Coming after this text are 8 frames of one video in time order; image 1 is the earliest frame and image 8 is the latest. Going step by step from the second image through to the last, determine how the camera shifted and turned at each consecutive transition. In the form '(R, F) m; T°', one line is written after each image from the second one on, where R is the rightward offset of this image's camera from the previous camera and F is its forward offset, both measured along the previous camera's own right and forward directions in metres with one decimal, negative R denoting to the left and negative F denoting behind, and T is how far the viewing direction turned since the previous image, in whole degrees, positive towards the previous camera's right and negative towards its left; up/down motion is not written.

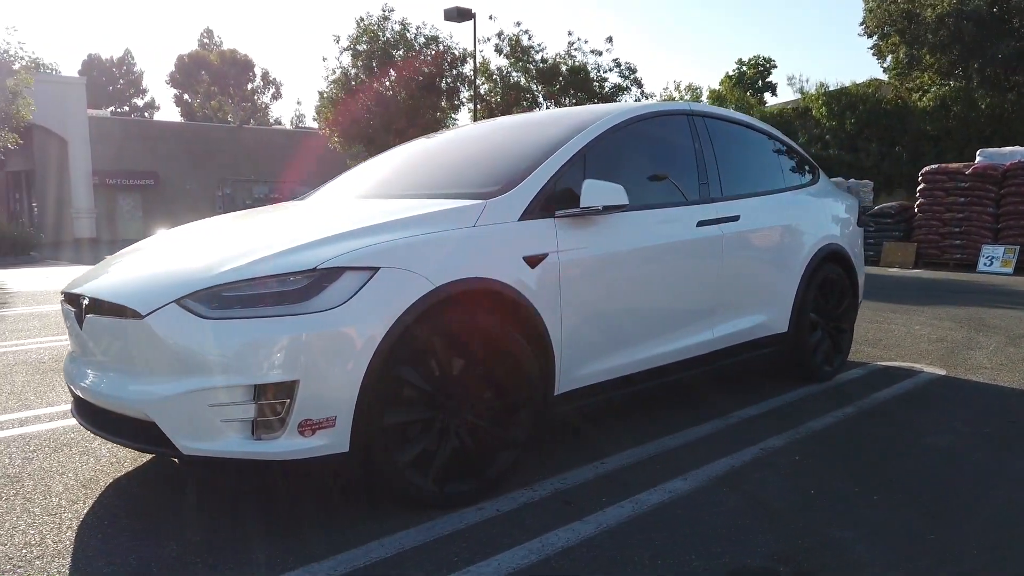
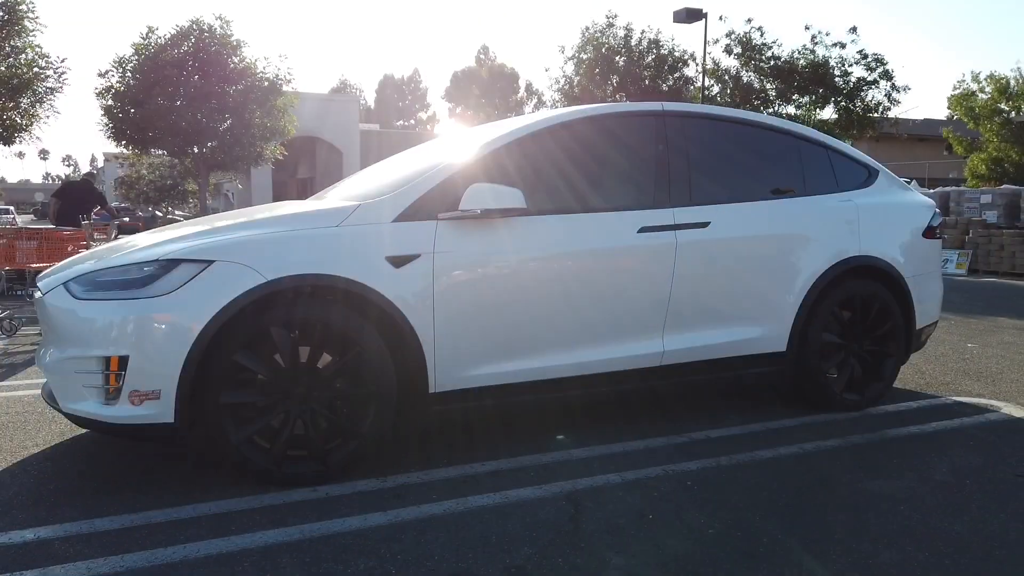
(+1.0, +0.1) m; -7°
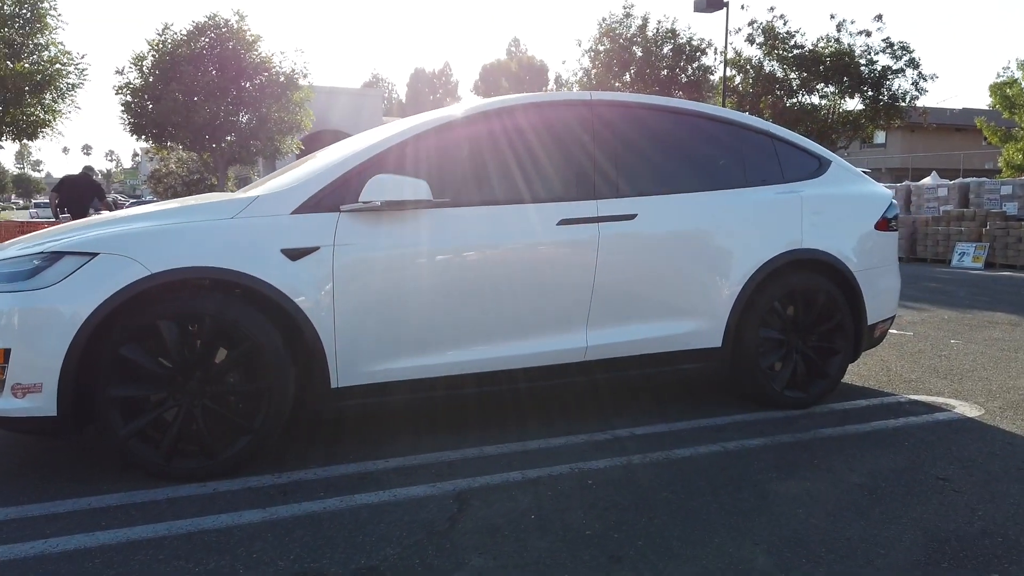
(+0.6, +0.1) m; -2°
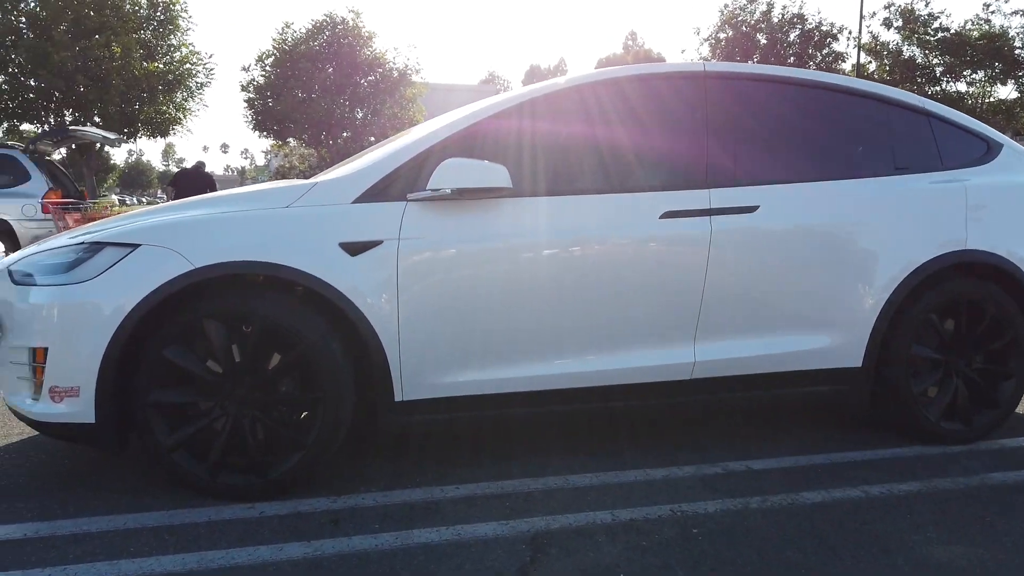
(+0.1, +0.5) m; -8°
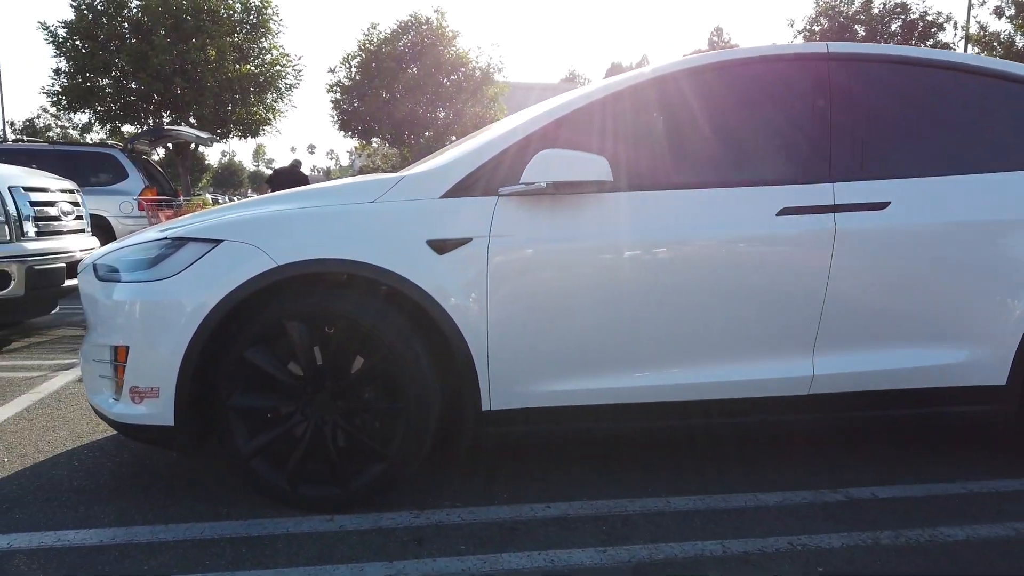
(-0.1, +0.2) m; -6°
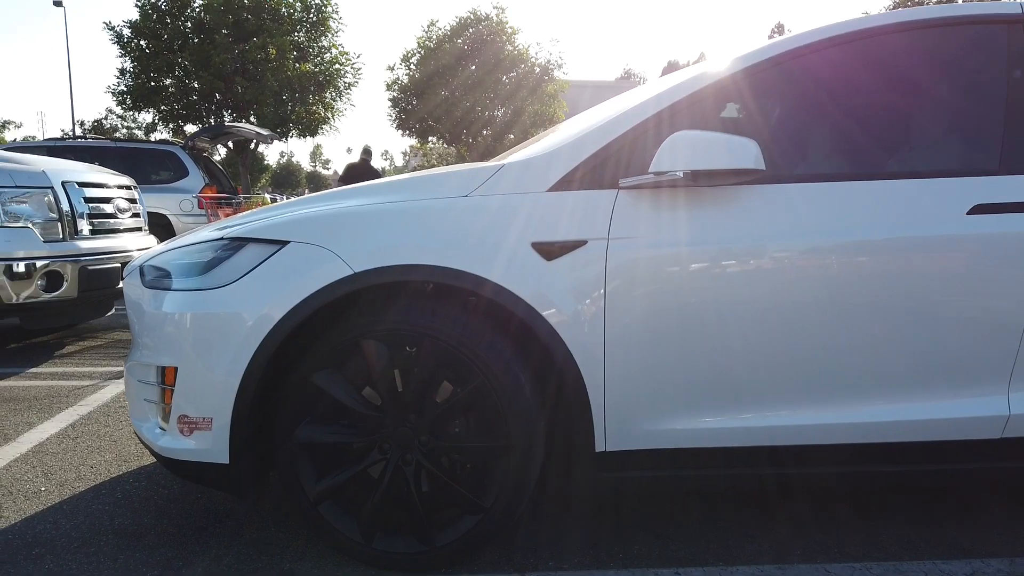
(-0.2, +0.5) m; -4°
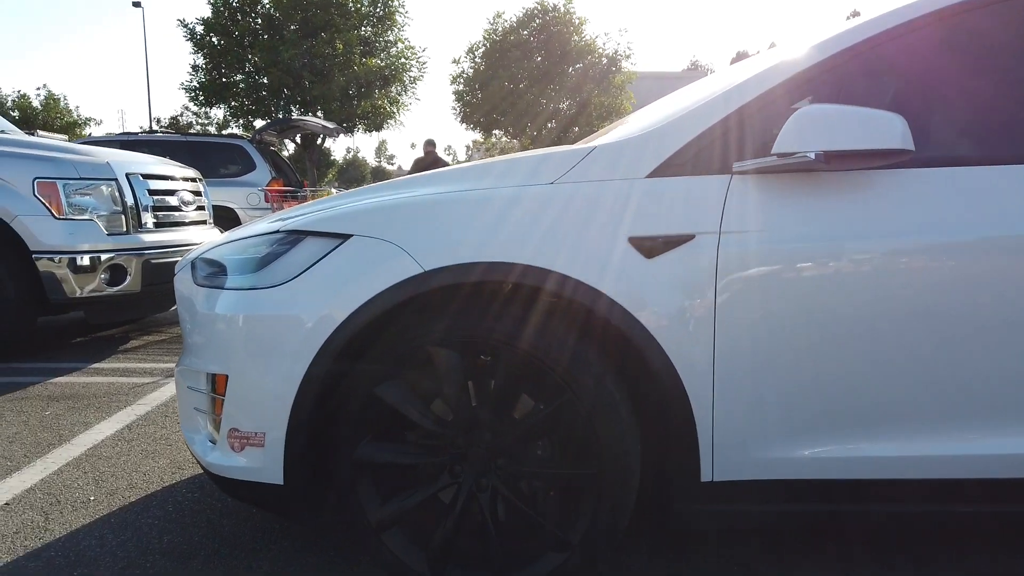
(-0.1, +0.3) m; -5°
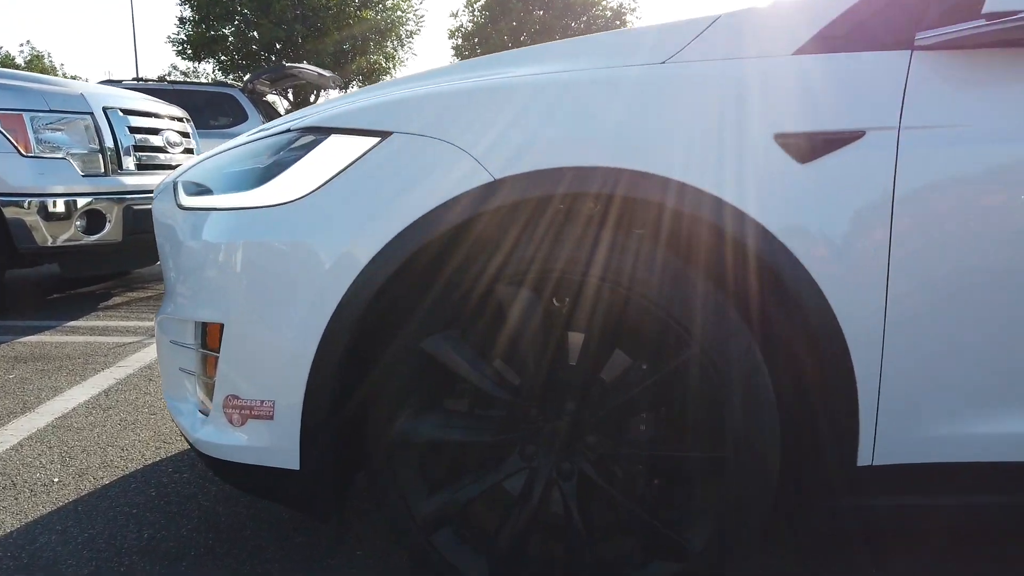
(-0.2, +0.5) m; +1°
